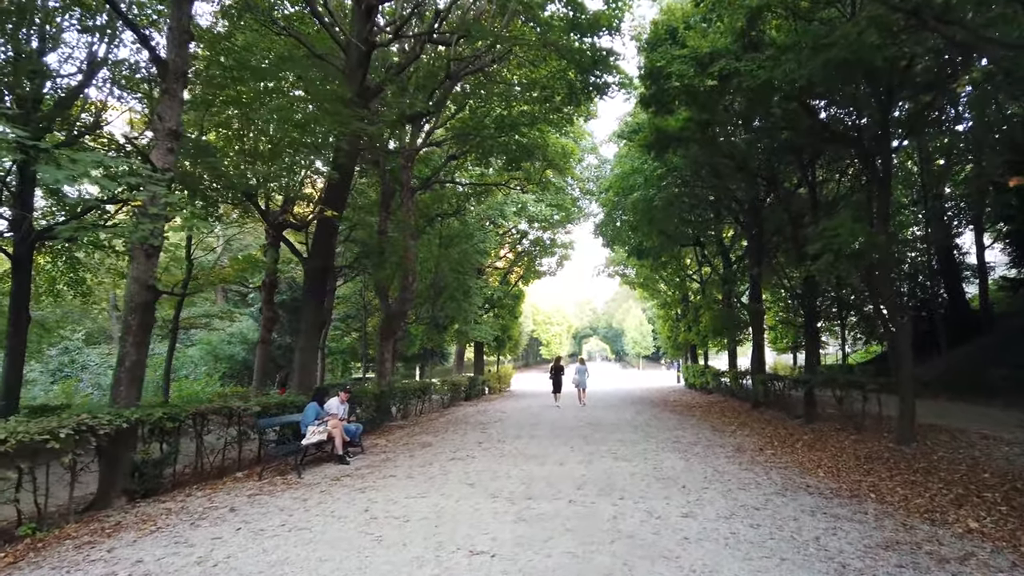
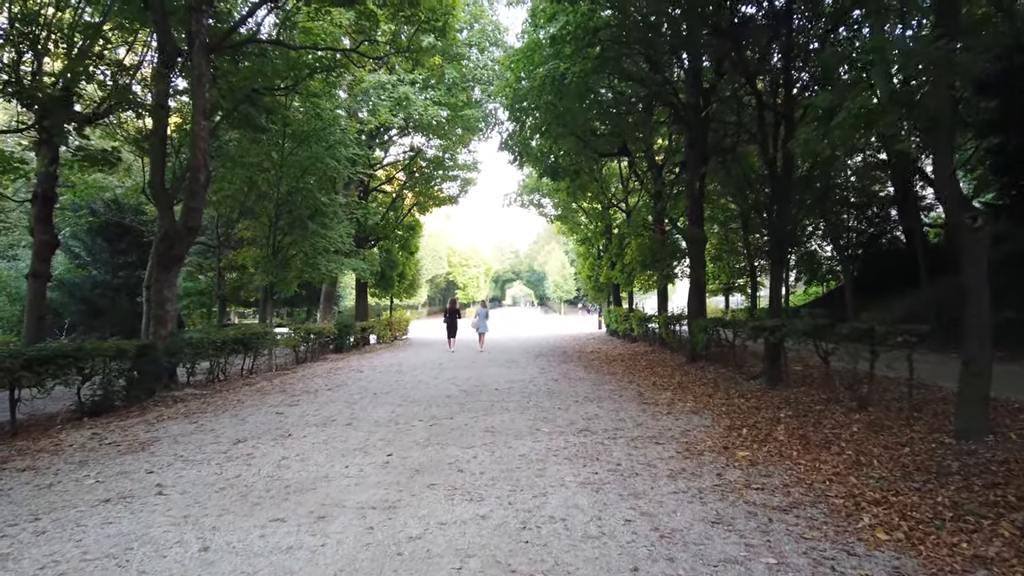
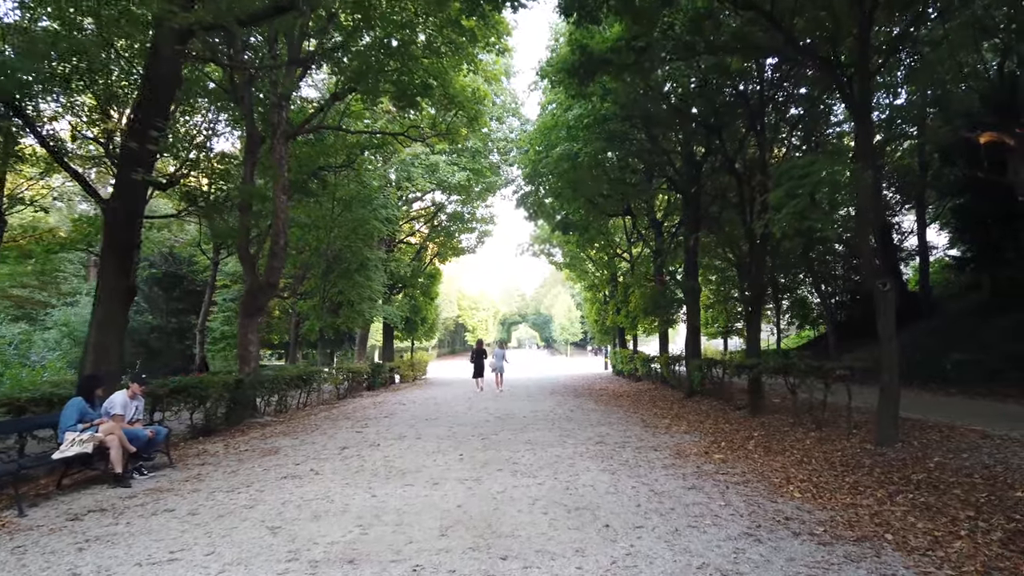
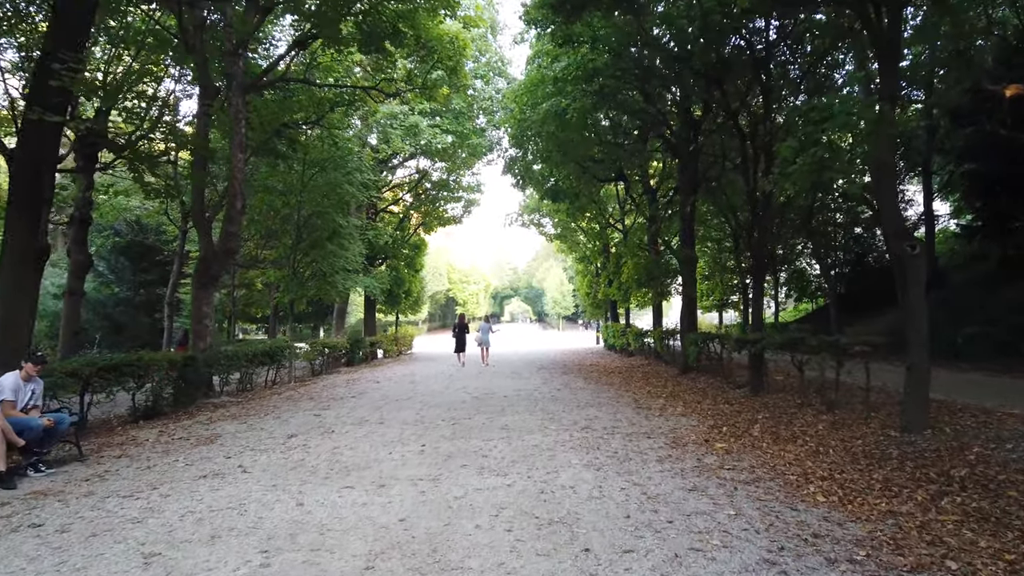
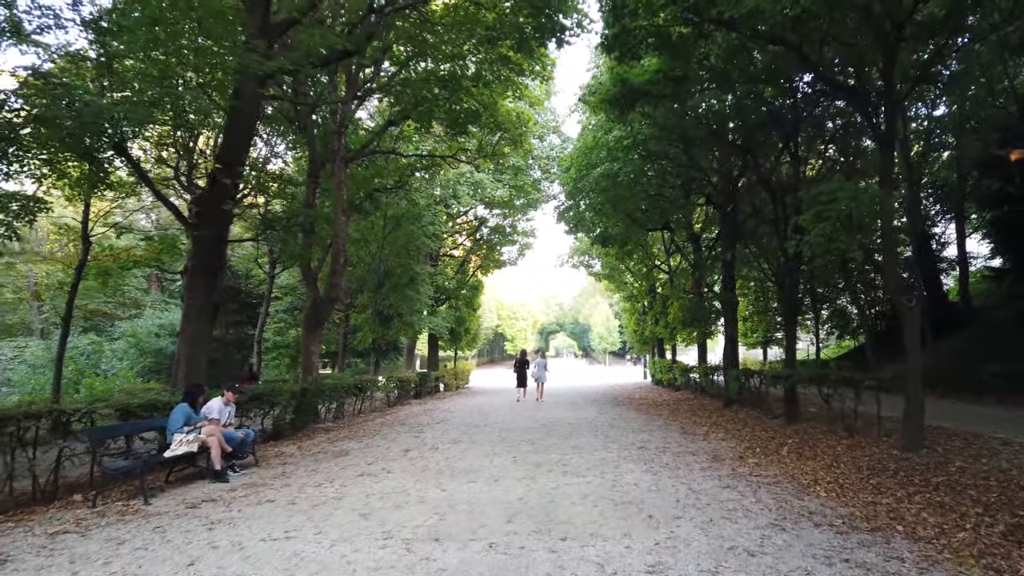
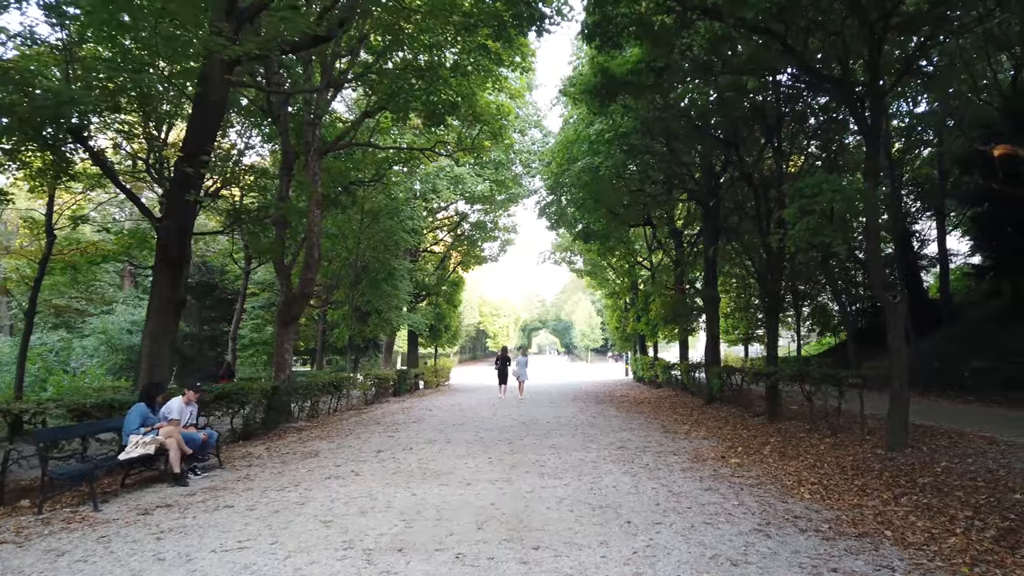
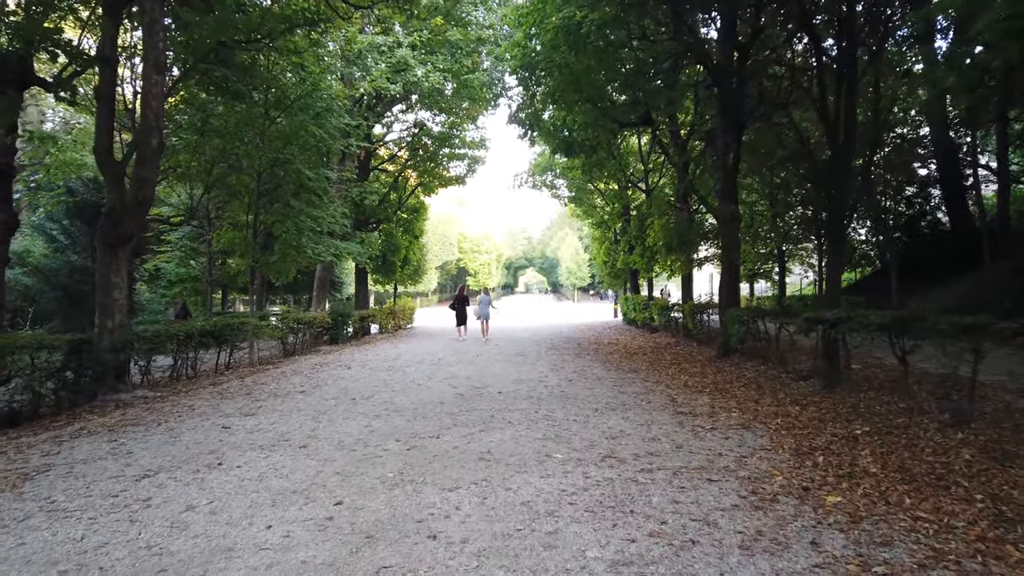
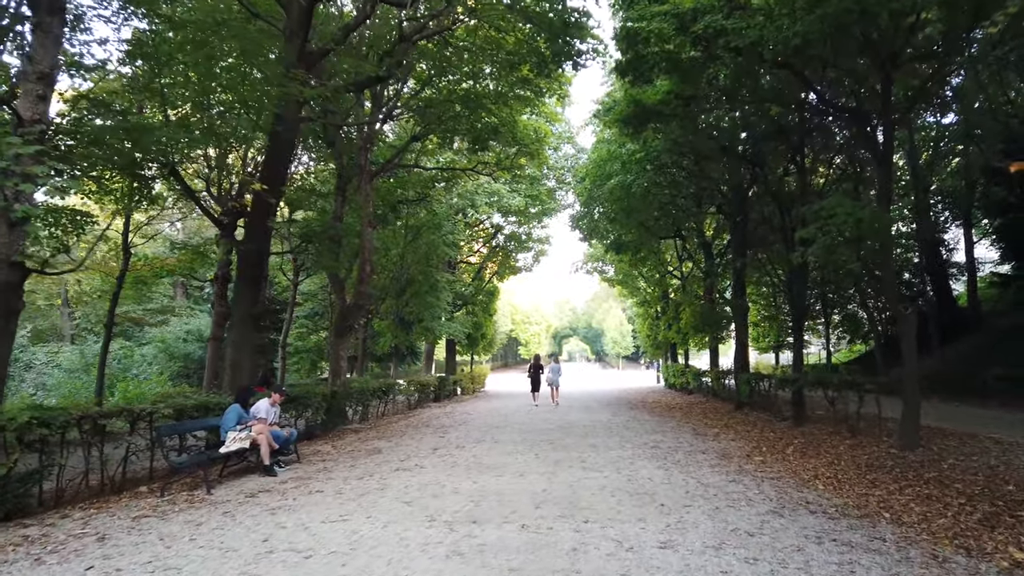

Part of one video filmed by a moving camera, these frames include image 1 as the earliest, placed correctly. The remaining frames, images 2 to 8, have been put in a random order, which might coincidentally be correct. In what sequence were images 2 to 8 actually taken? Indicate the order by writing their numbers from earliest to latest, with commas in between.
8, 5, 6, 3, 4, 2, 7
